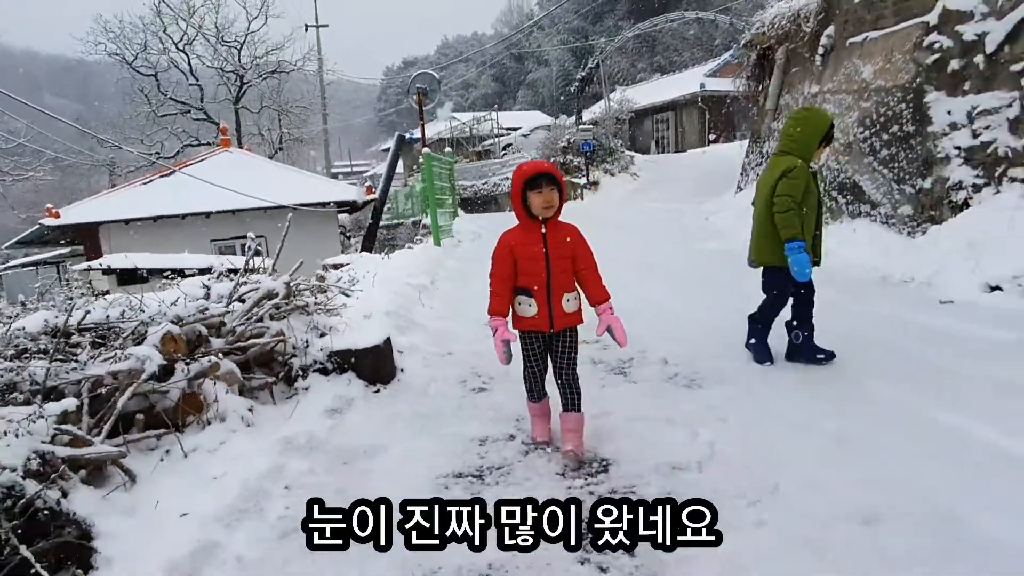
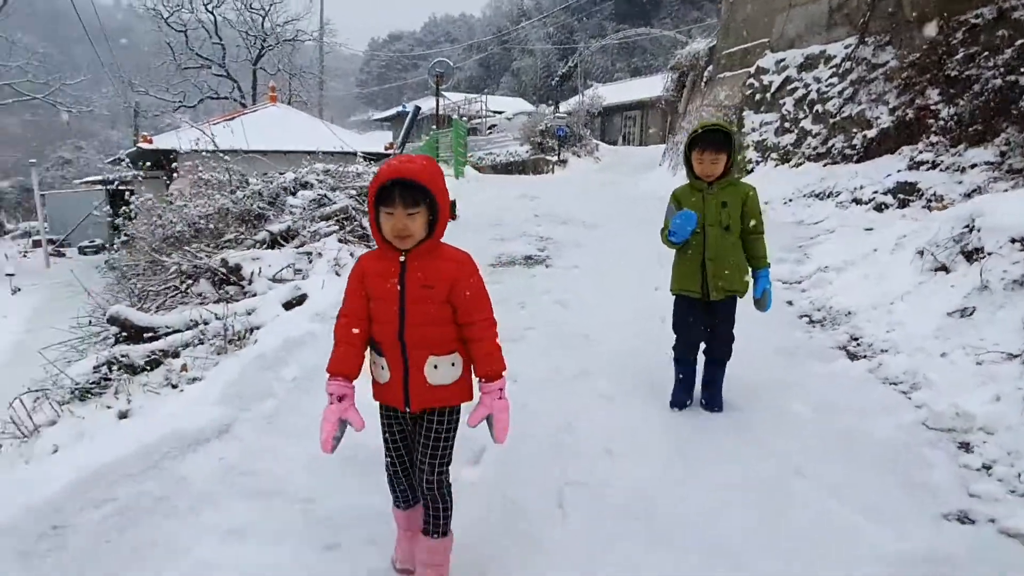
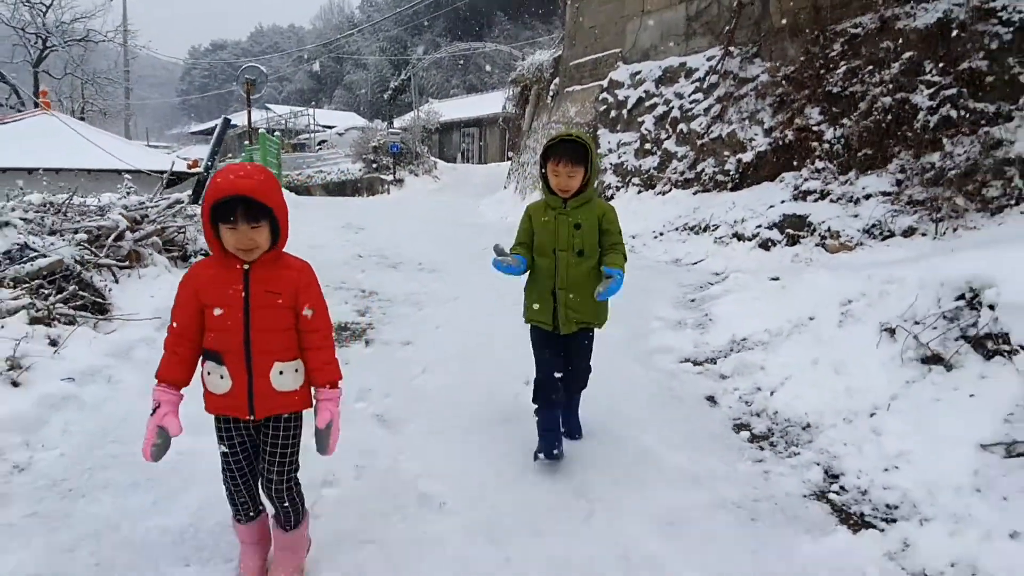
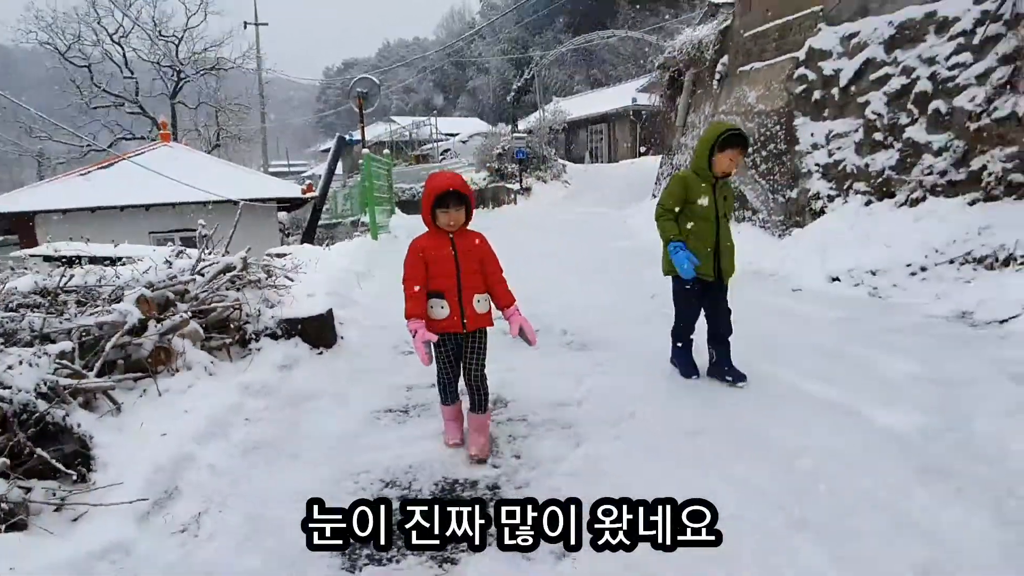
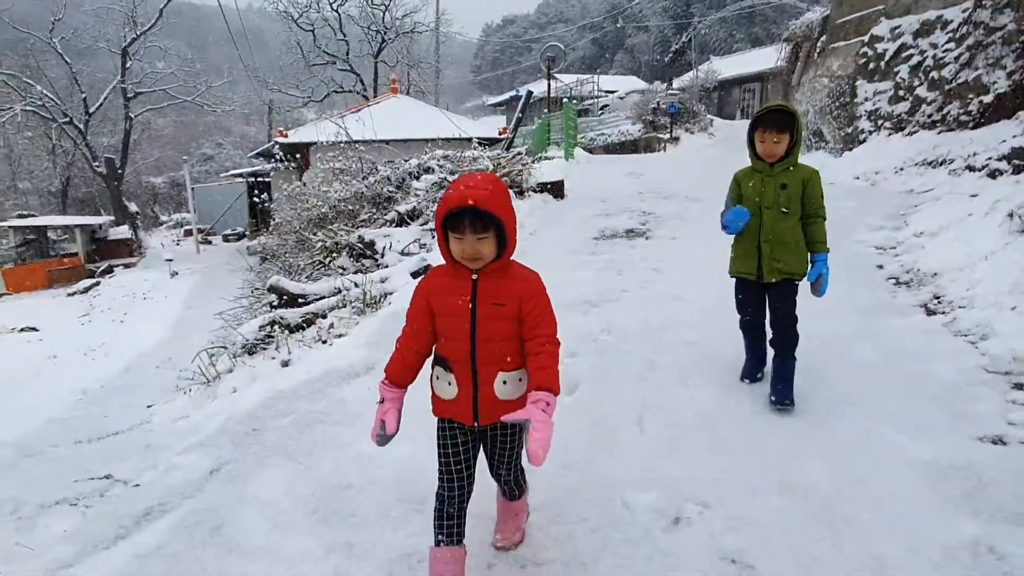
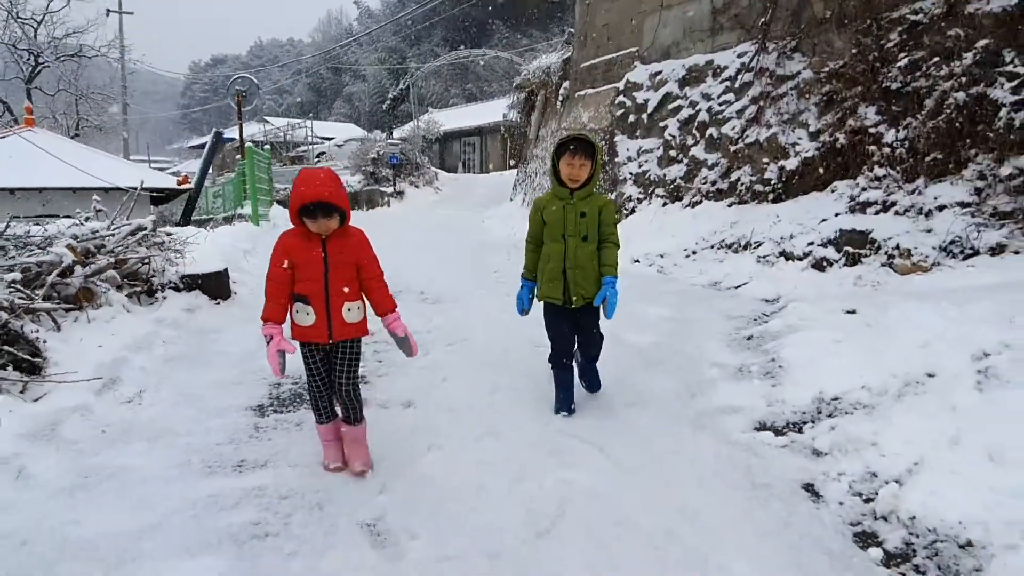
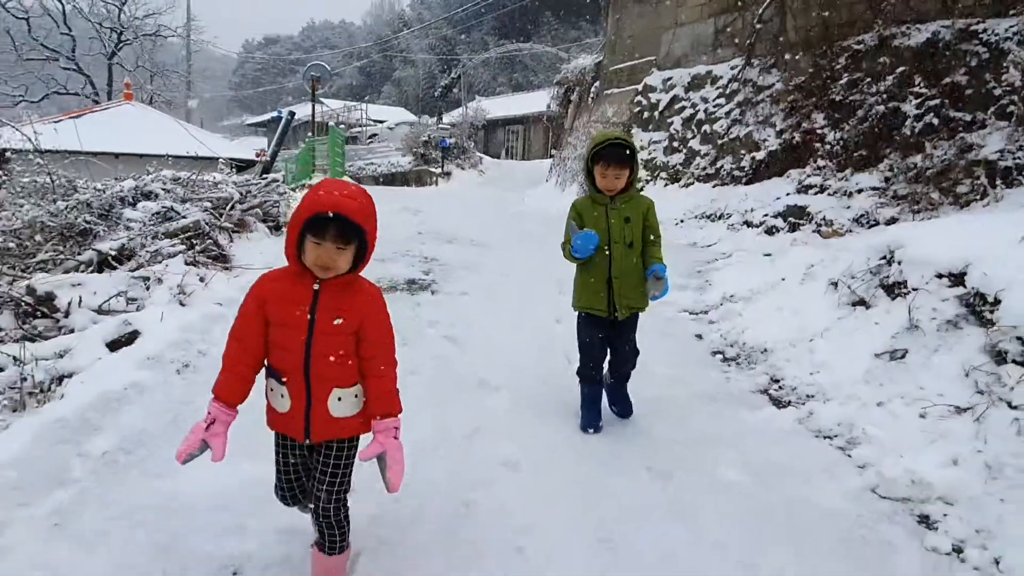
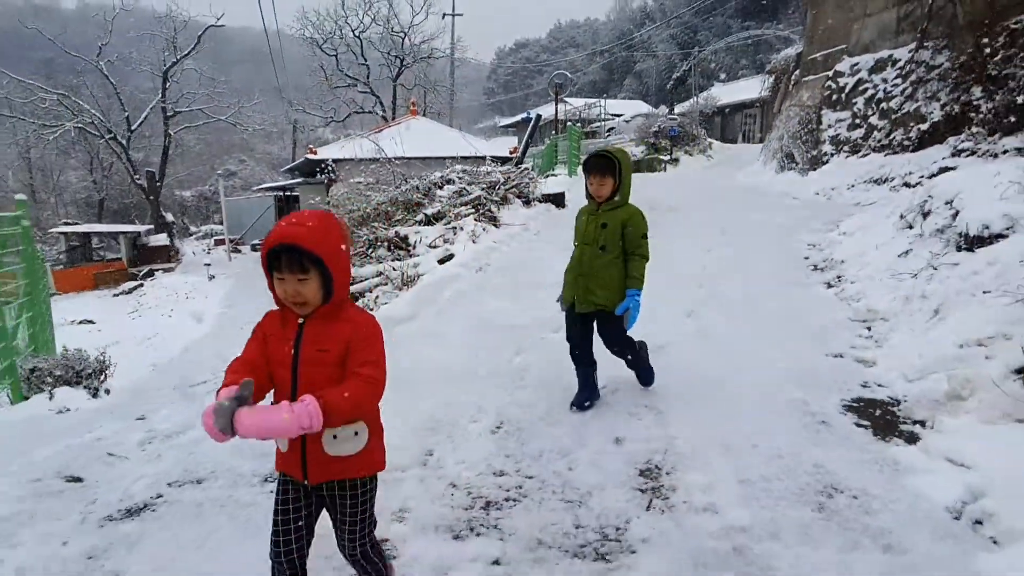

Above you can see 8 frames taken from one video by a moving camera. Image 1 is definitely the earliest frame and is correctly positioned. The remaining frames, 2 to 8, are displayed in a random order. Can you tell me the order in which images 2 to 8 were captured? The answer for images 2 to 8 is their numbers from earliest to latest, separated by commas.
4, 6, 3, 7, 2, 5, 8
